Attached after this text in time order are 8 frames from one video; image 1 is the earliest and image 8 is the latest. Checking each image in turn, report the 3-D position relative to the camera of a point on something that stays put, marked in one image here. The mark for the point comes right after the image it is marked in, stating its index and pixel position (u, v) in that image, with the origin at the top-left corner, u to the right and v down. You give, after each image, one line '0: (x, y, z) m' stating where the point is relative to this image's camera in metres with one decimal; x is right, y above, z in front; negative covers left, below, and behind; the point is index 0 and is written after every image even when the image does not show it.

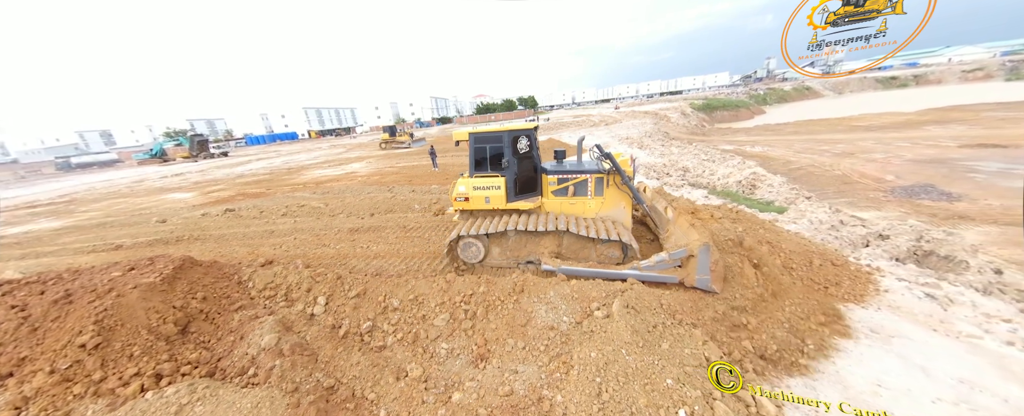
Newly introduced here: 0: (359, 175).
0: (-7.6, +1.6, +14.7) m
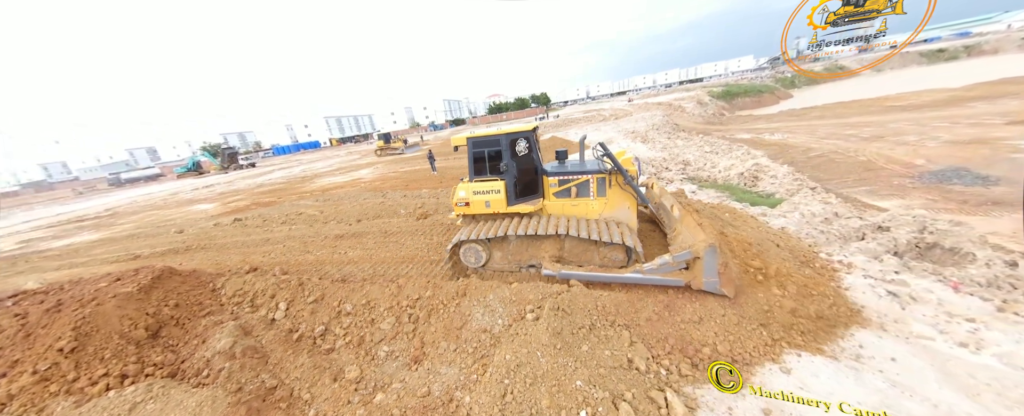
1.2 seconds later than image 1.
0: (-7.7, +1.4, +15.2) m
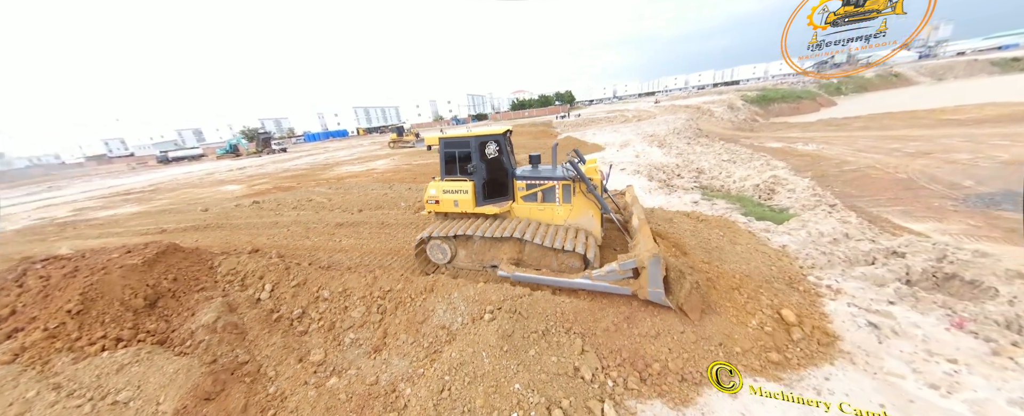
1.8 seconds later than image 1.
0: (-7.3, +1.9, +15.8) m
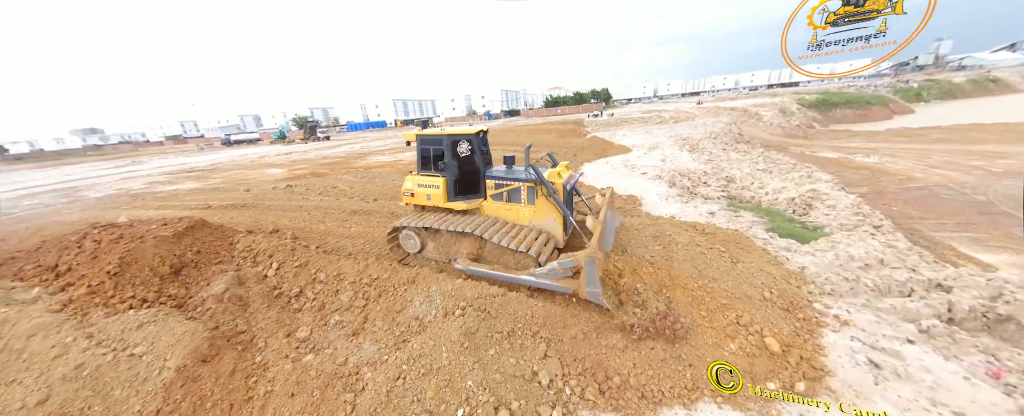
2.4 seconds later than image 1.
0: (-6.2, +2.5, +16.4) m
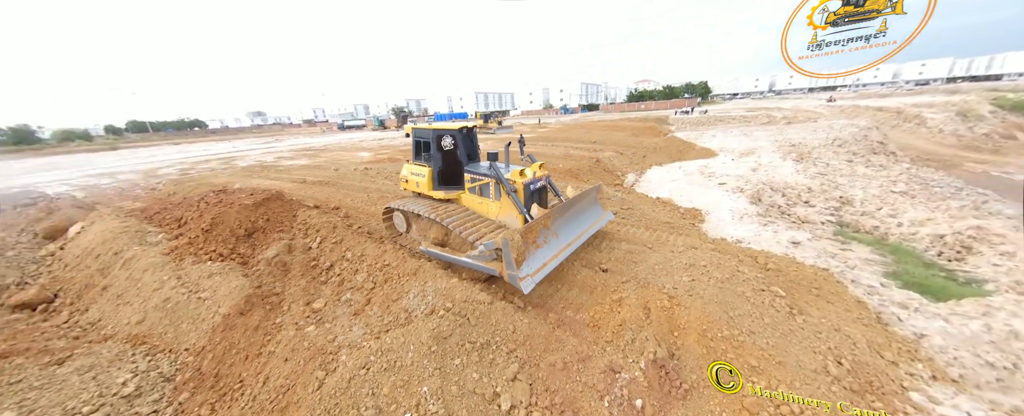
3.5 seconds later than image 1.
0: (-2.8, +3.1, +17.2) m
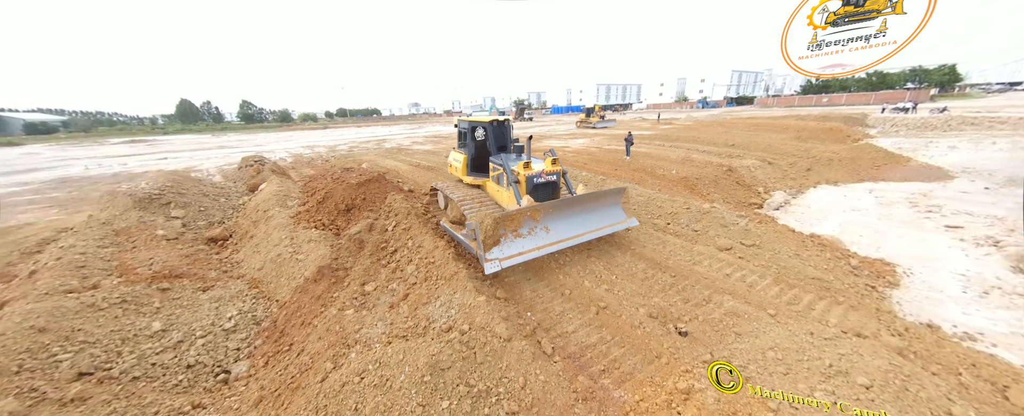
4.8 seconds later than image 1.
0: (+3.1, +3.2, +16.4) m
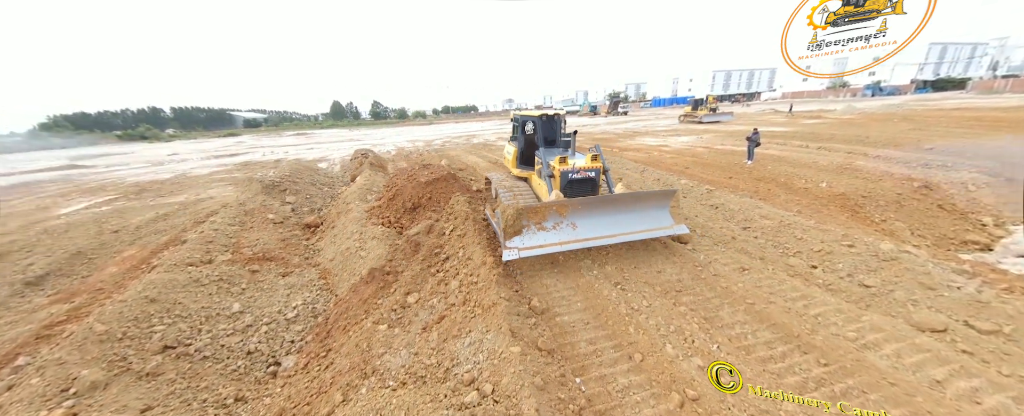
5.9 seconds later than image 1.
0: (+7.4, +2.7, +14.0) m
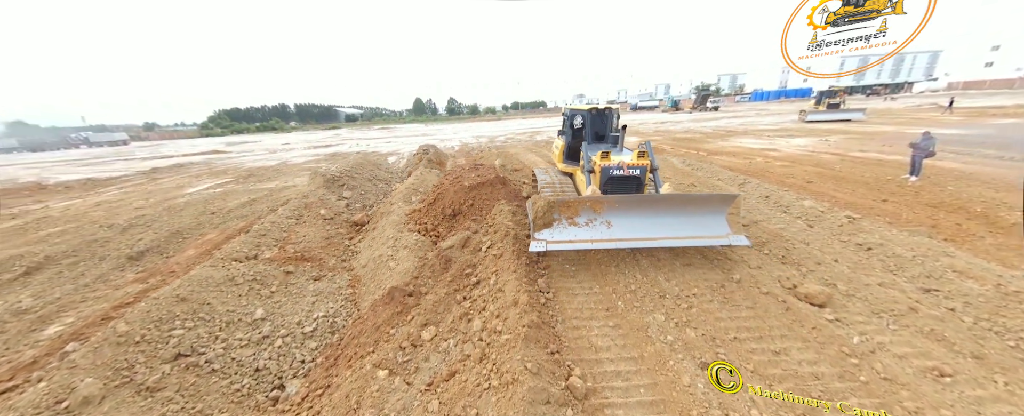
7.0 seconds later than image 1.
0: (+10.1, +1.9, +11.1) m
